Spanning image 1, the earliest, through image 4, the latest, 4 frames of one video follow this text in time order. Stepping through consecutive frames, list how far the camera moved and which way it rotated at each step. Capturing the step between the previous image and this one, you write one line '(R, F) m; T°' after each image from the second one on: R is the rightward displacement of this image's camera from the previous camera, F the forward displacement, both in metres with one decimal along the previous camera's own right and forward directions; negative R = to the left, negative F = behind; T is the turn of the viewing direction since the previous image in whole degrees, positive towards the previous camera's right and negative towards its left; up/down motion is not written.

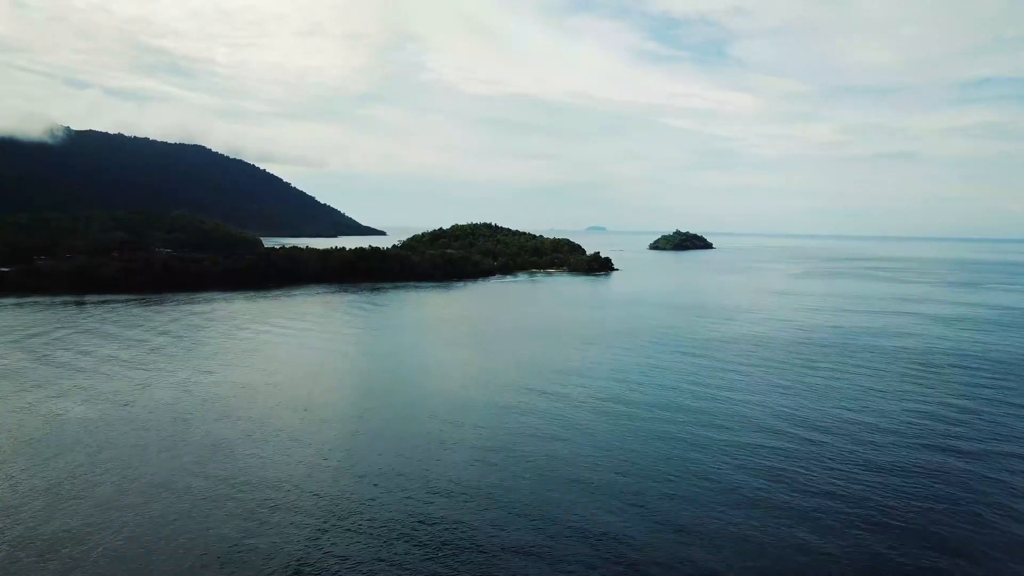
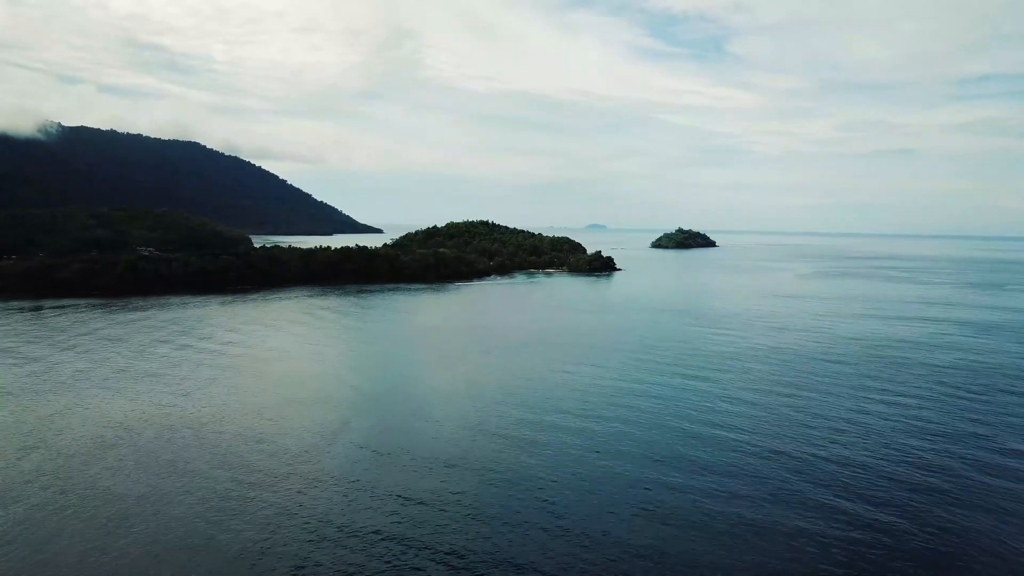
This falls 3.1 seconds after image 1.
(+0.1, +1.6) m; 0°
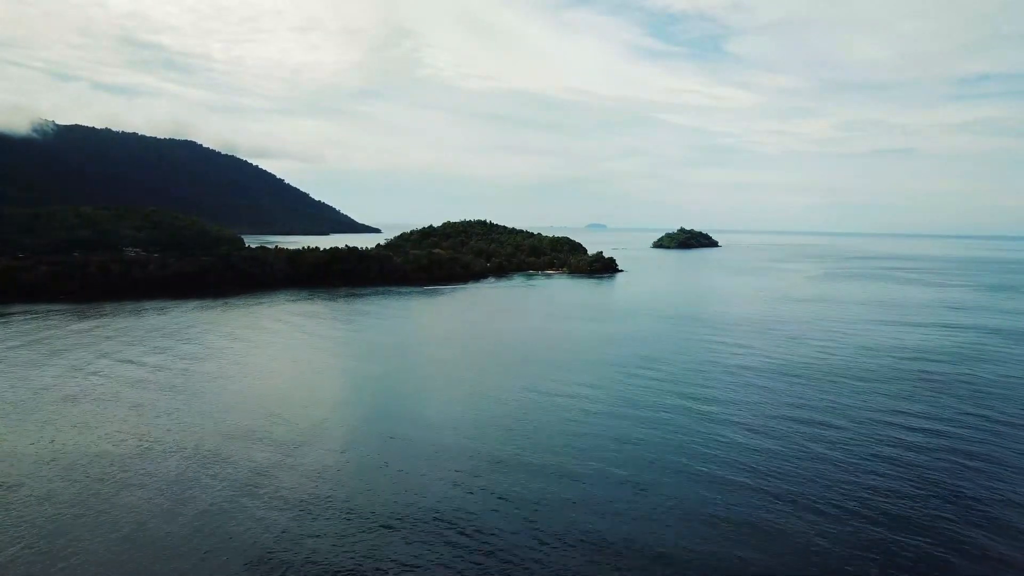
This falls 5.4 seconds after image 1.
(+0.1, +1.3) m; 0°
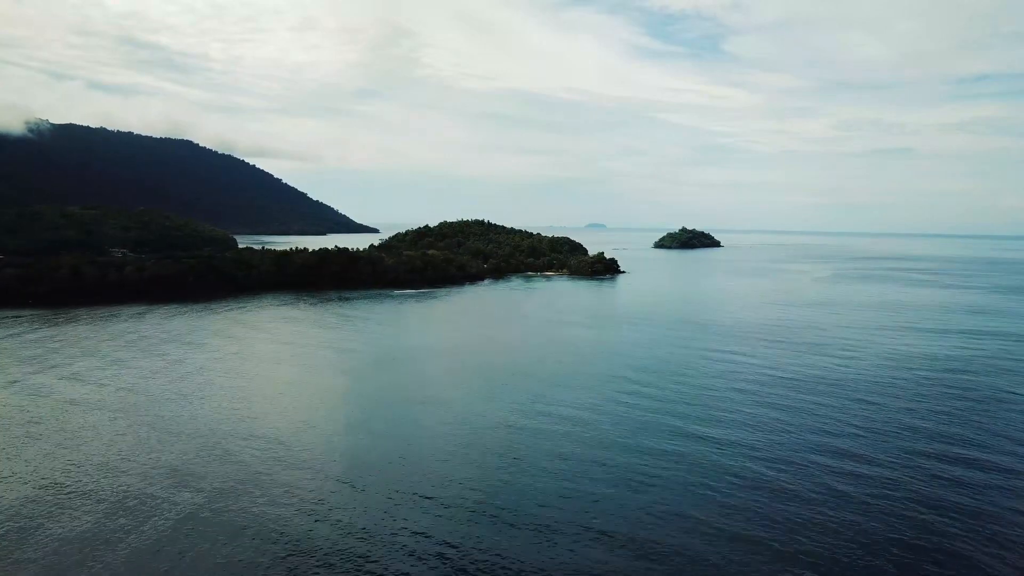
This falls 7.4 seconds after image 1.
(0.0, +1.1) m; 0°
